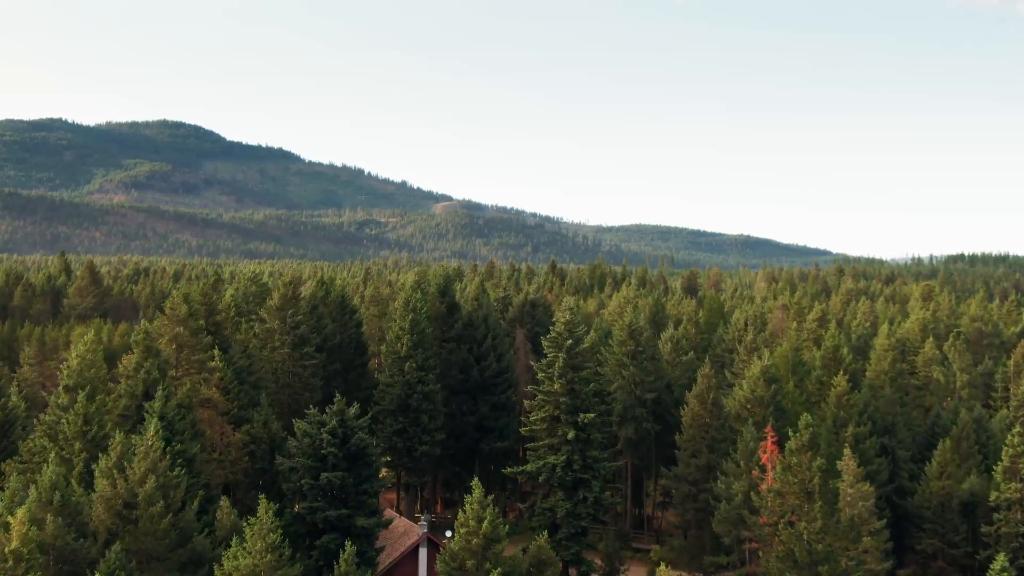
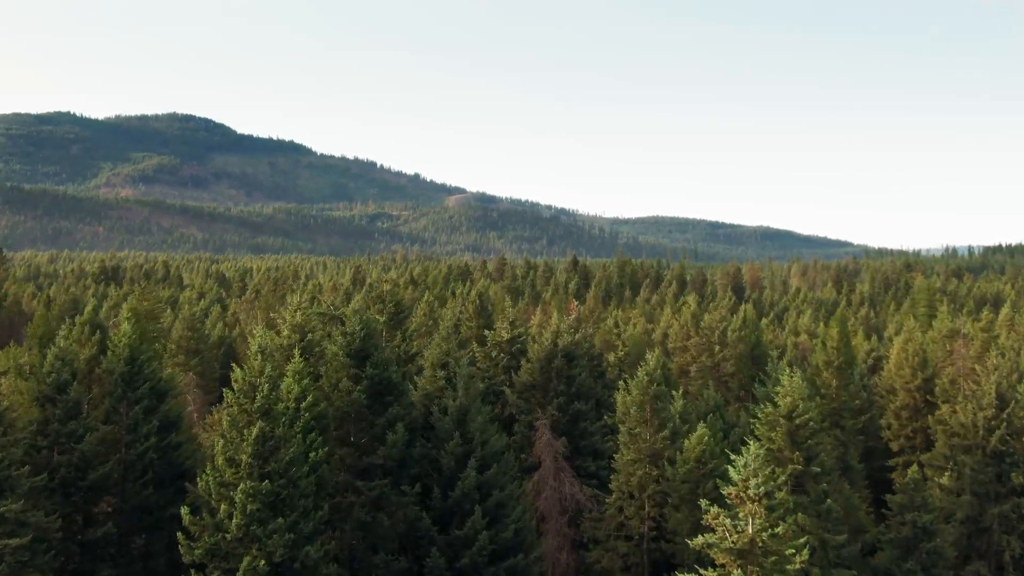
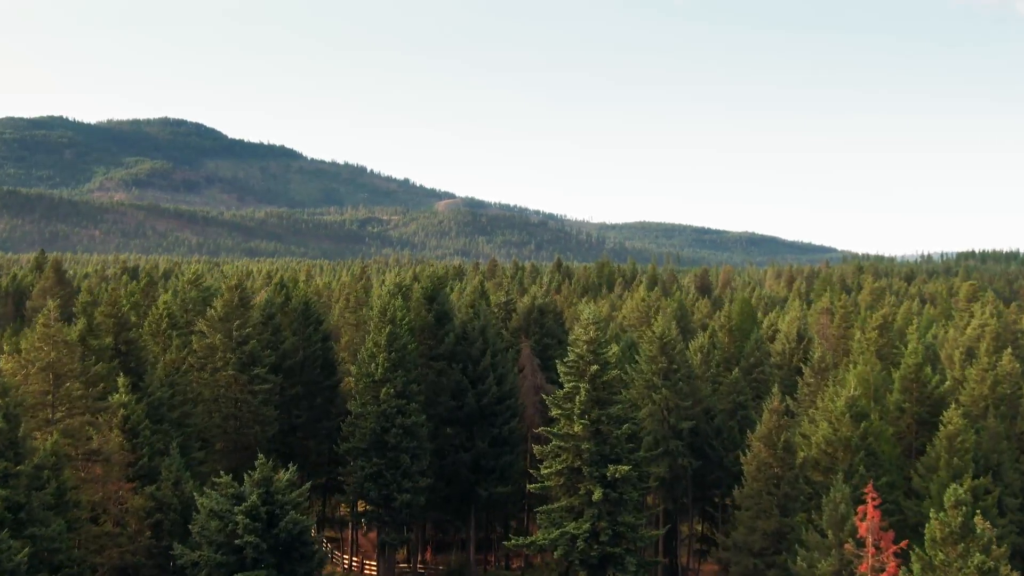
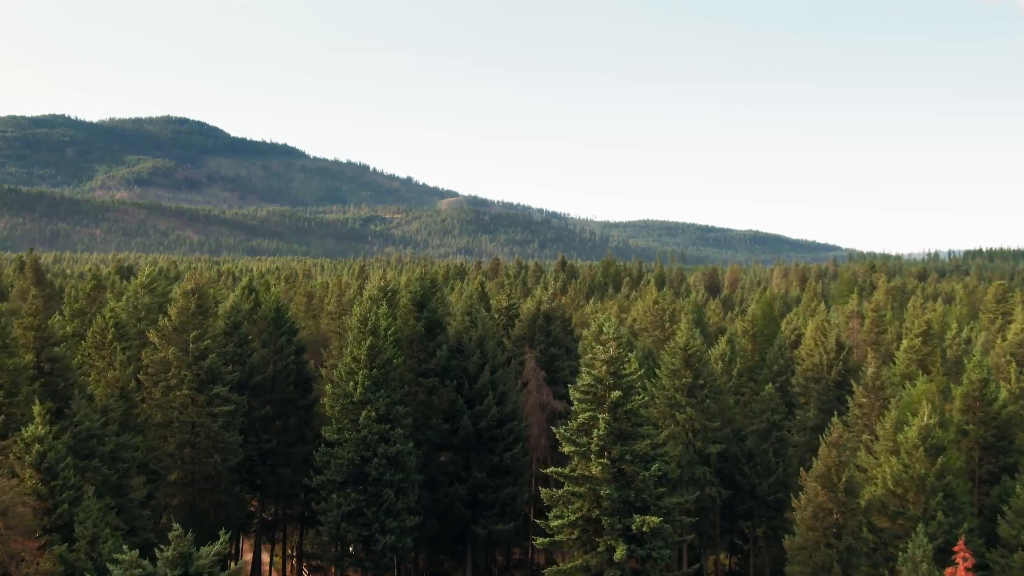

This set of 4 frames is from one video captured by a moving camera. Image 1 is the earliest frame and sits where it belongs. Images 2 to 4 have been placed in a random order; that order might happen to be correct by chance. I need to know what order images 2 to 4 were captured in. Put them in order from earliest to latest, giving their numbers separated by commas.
3, 4, 2
